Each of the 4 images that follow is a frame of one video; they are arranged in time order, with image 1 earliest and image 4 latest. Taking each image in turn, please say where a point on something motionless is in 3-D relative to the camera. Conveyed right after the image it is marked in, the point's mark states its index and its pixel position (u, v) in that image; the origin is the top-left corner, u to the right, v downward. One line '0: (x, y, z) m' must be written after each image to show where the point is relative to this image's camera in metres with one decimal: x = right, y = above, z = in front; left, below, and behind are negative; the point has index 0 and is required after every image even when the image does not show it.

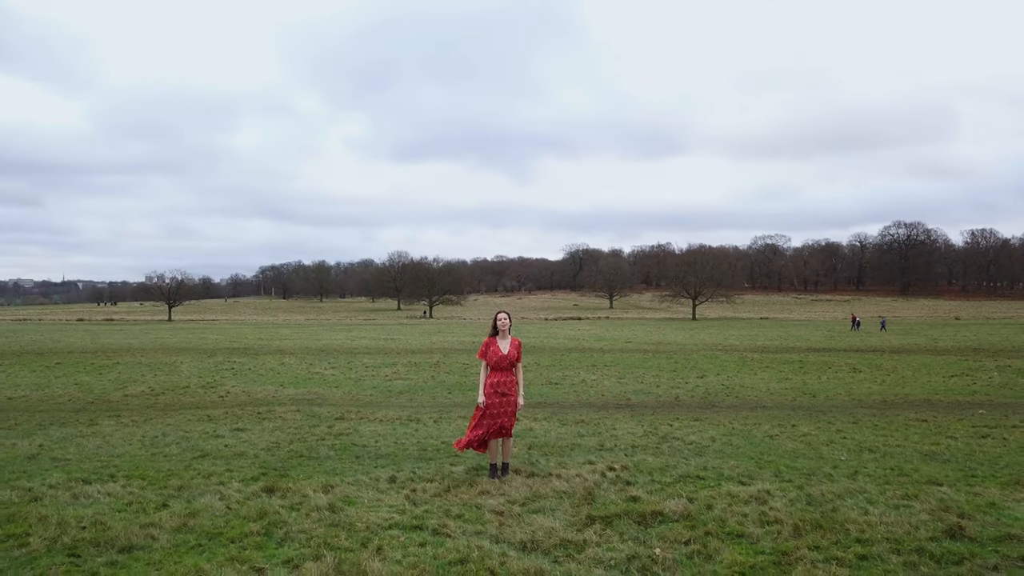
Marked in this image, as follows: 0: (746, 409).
0: (+6.5, -3.3, +15.1) m
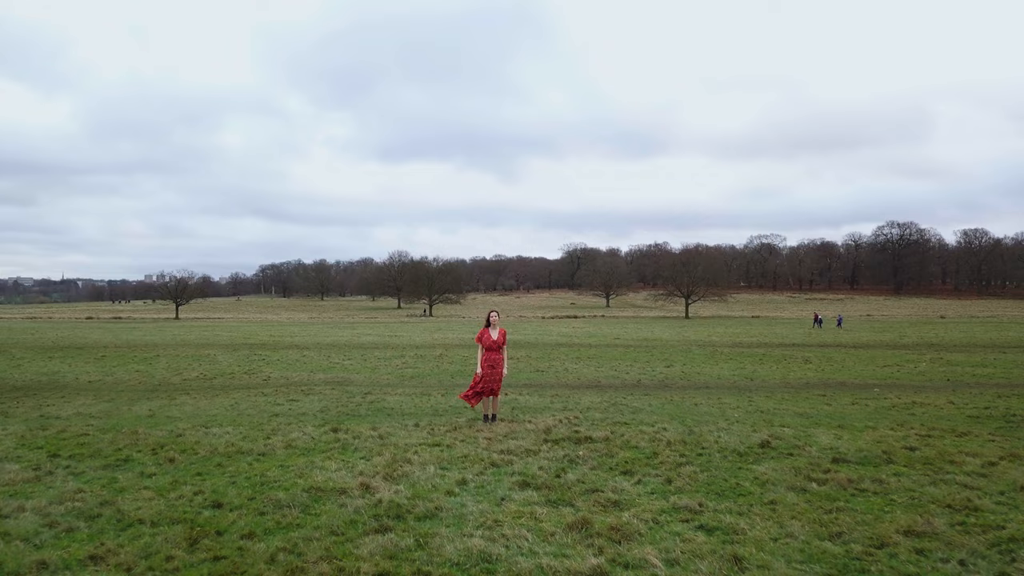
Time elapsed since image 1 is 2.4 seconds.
0: (+6.2, -3.5, +18.7) m
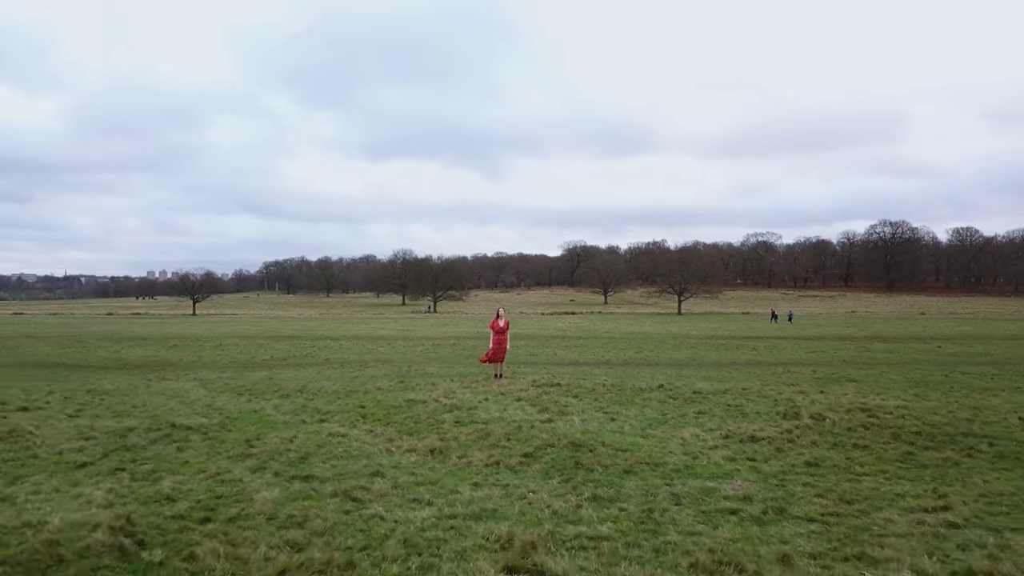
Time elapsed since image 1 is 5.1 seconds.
0: (+6.2, -3.6, +25.3) m
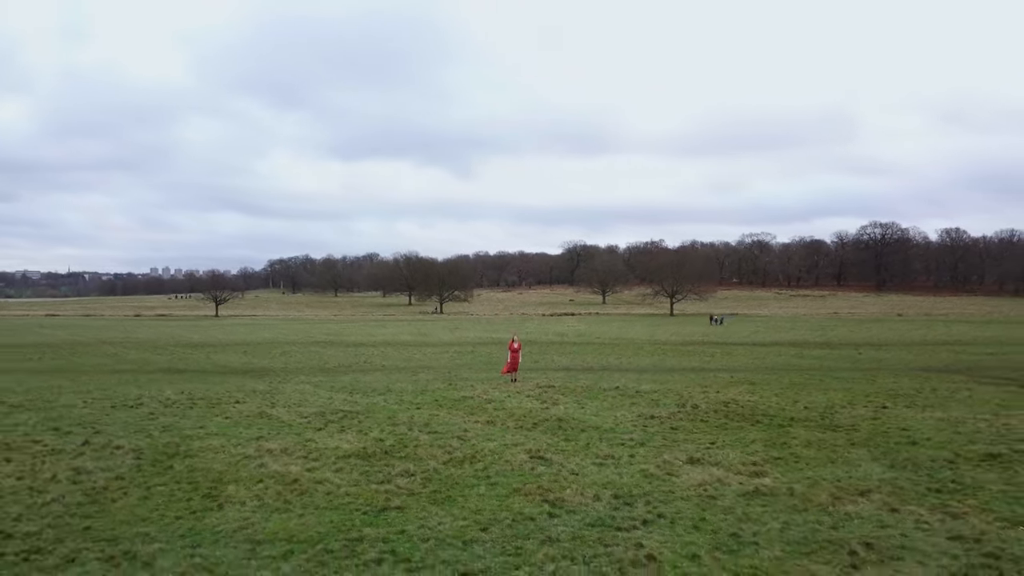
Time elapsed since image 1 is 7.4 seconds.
0: (+6.8, -5.2, +34.5) m
